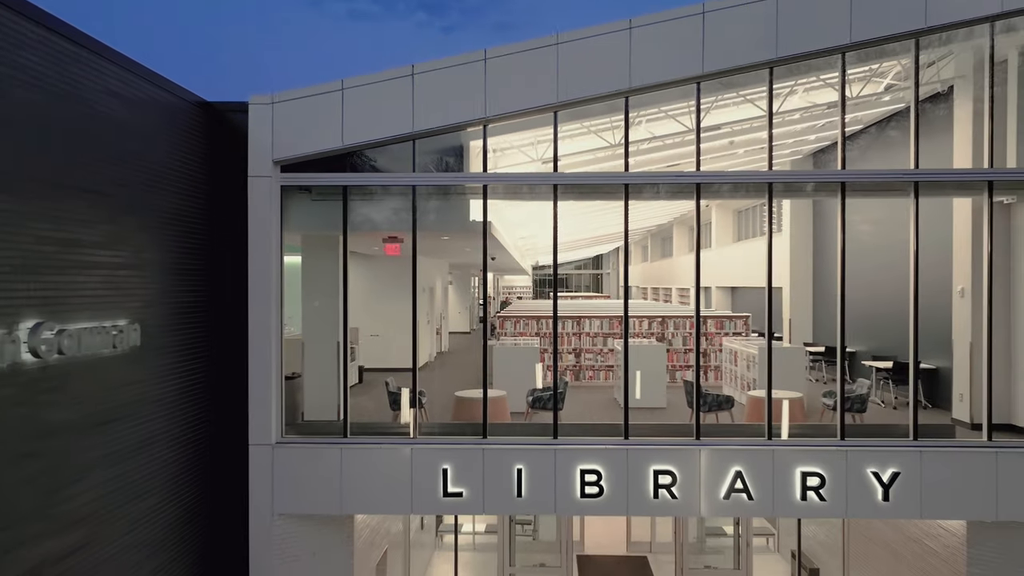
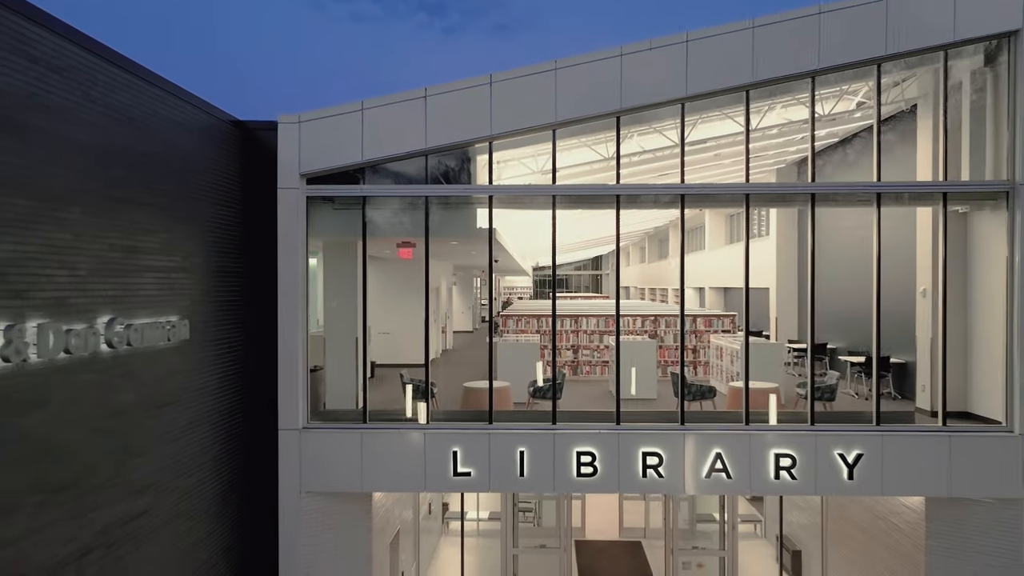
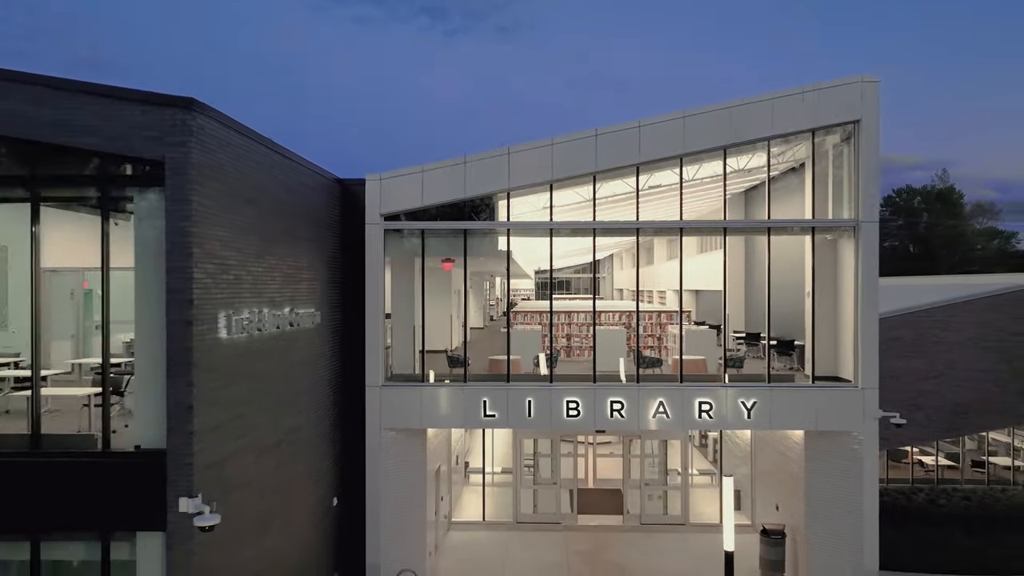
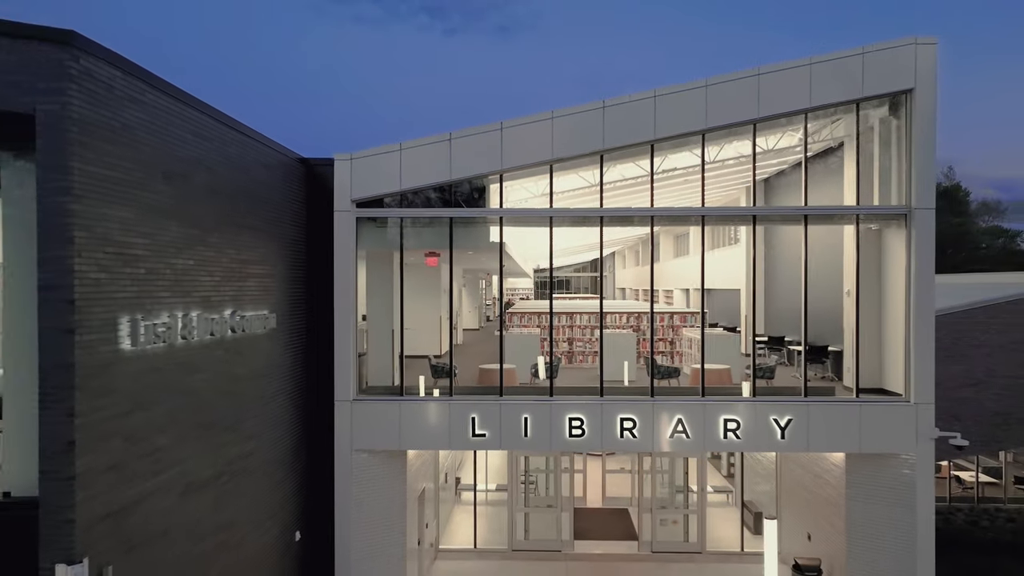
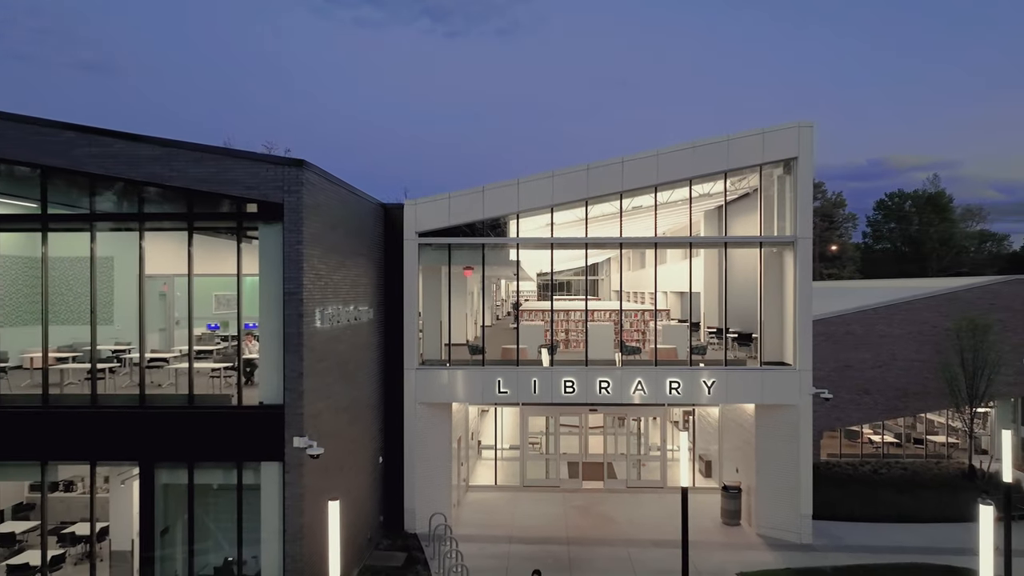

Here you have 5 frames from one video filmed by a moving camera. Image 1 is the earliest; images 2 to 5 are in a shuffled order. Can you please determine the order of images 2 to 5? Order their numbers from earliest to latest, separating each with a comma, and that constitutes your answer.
2, 4, 3, 5
